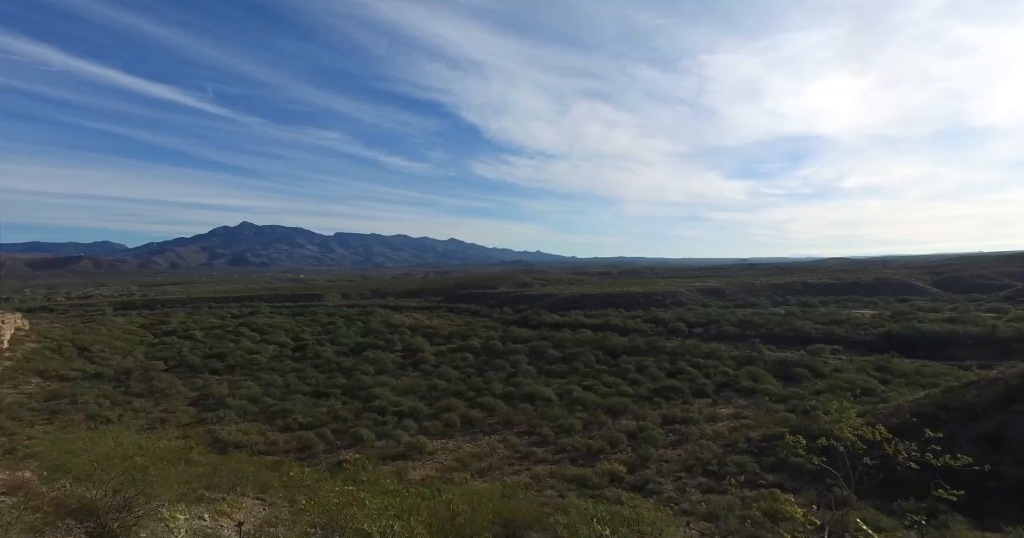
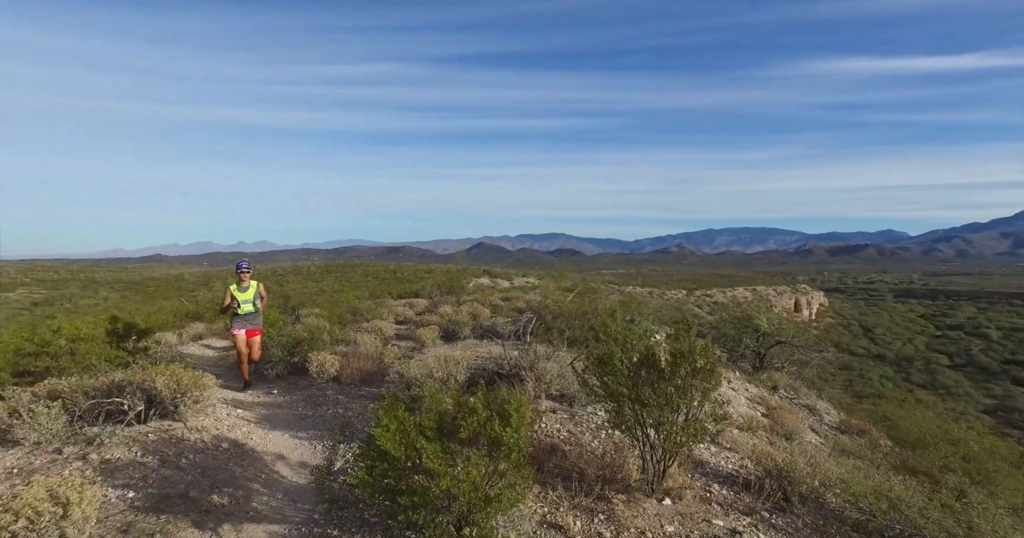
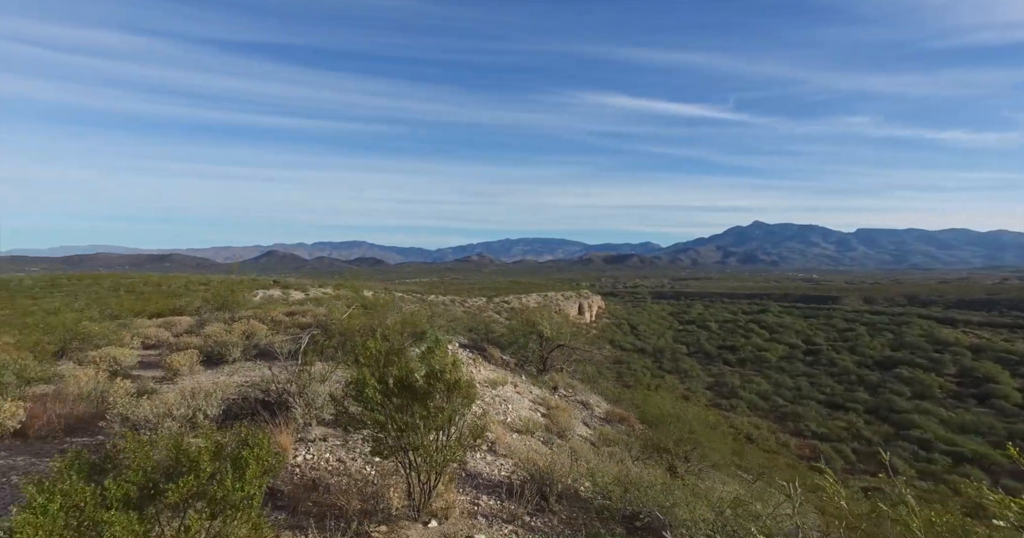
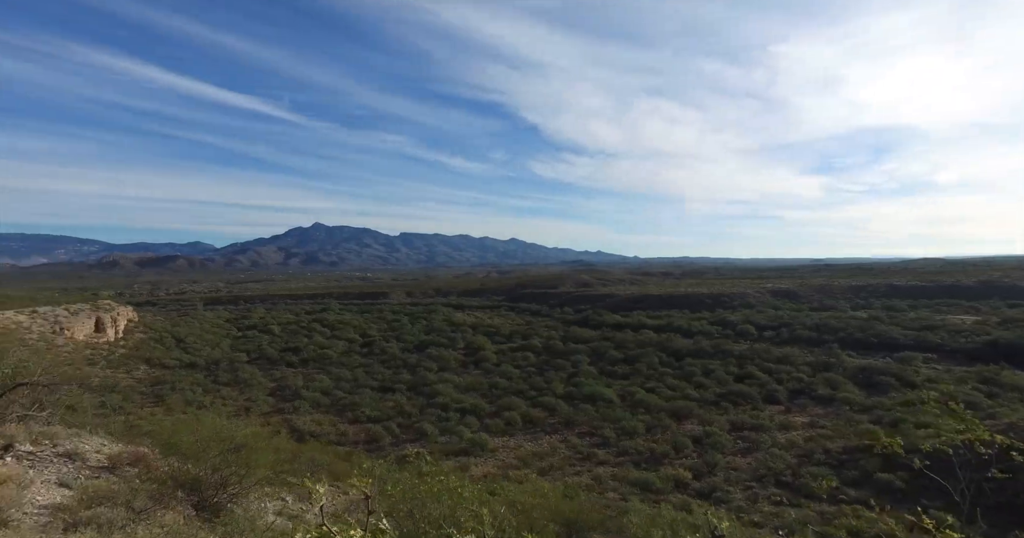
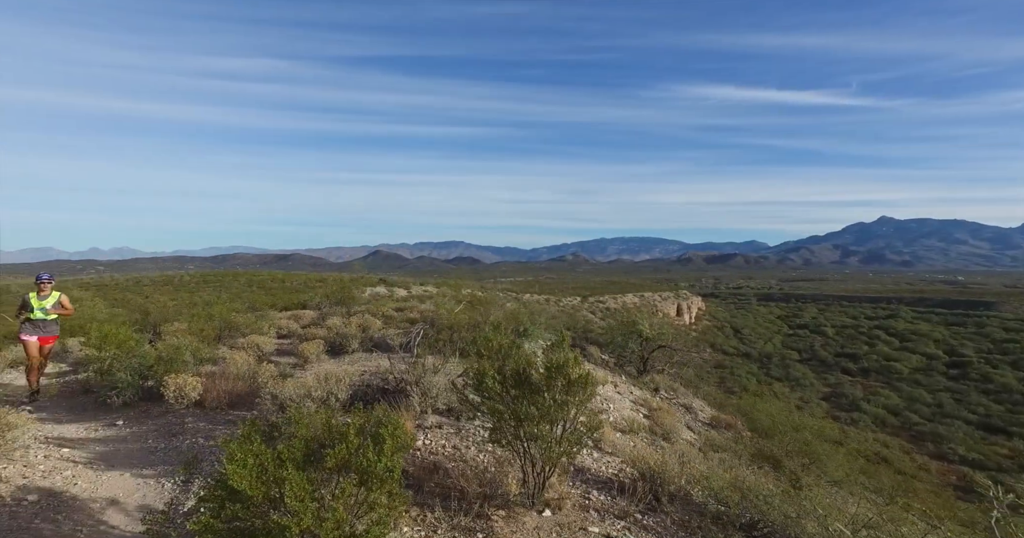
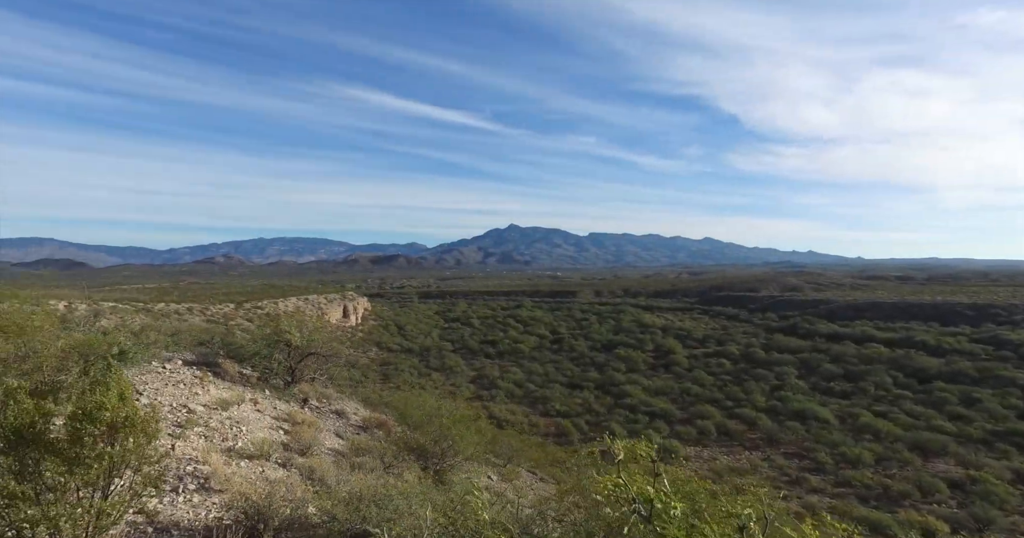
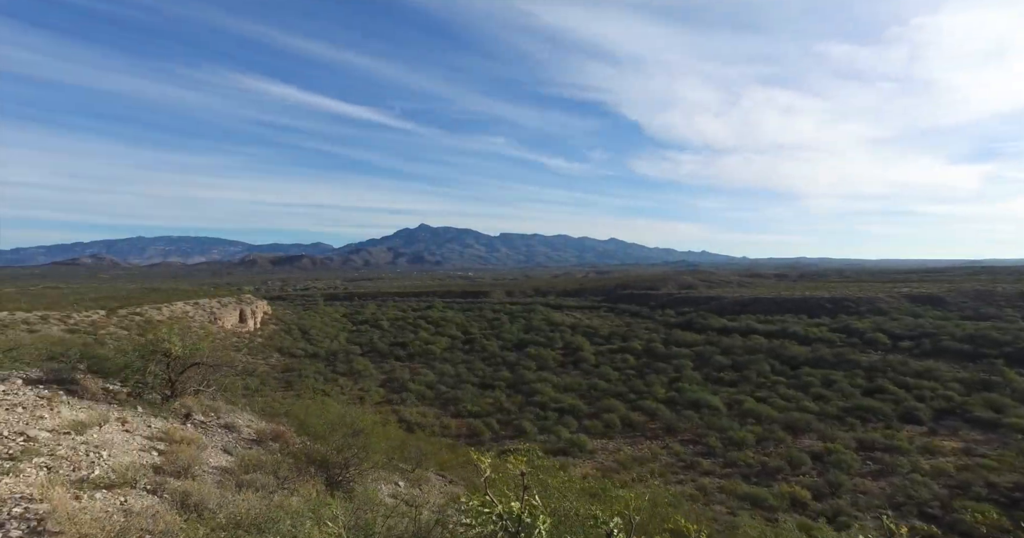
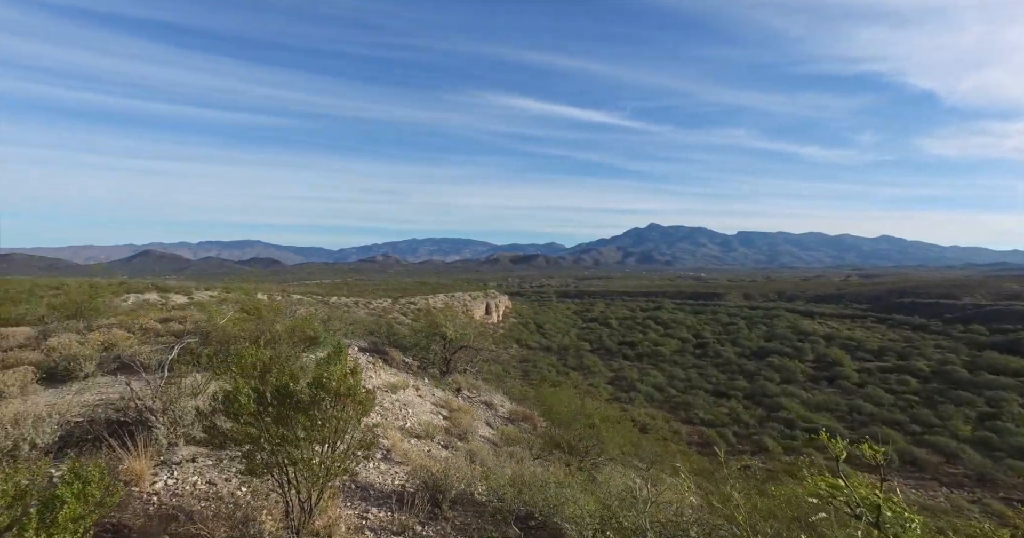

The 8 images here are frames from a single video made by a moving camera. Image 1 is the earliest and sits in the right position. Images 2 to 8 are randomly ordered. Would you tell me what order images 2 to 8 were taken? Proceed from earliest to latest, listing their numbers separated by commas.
4, 7, 6, 8, 3, 5, 2
